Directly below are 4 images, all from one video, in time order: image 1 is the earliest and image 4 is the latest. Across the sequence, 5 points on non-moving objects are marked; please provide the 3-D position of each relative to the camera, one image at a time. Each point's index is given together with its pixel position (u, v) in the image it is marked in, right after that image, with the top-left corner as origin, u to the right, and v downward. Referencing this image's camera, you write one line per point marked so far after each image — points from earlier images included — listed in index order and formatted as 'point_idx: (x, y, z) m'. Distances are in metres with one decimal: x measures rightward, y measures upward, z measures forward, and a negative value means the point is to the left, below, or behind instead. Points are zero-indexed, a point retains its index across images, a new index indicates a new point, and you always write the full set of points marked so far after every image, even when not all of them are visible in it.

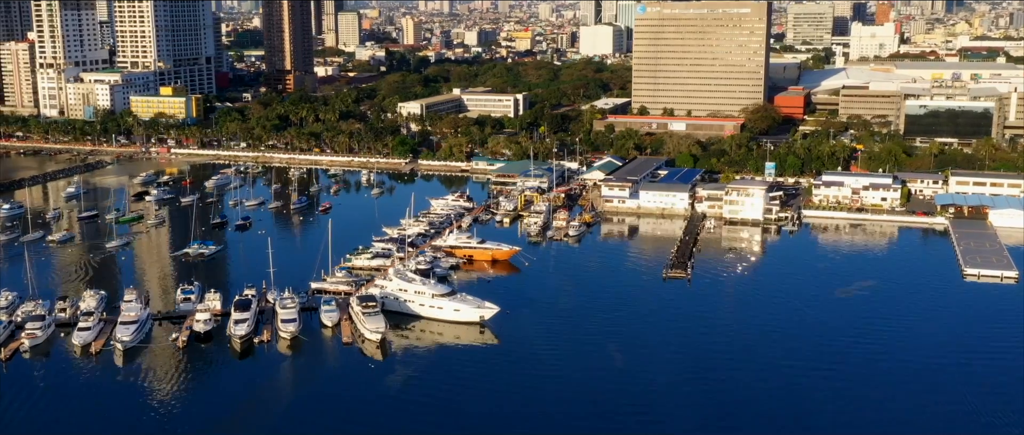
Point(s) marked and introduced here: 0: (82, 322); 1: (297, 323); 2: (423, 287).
0: (-6.6, -1.6, +15.2) m
1: (-3.4, -1.6, +15.4) m
2: (-1.6, -1.1, +16.3) m
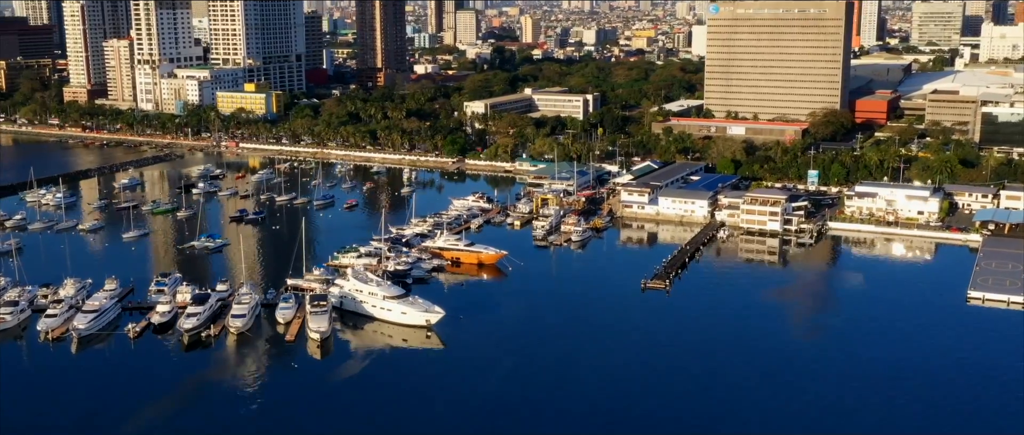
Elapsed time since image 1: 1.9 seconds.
0: (-7.4, -1.5, +15.9) m
1: (-4.3, -1.6, +15.7) m
2: (-2.3, -1.2, +16.3) m
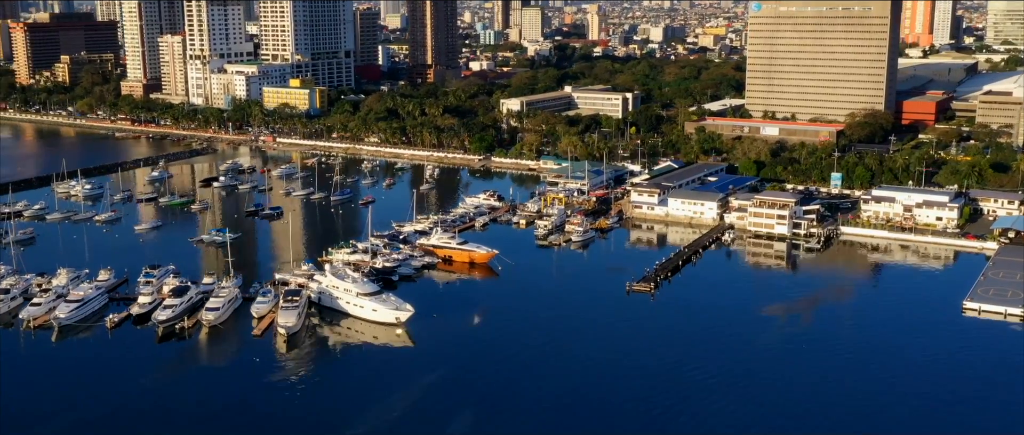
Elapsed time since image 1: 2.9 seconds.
0: (-7.8, -1.3, +16.4) m
1: (-4.7, -1.5, +15.9) m
2: (-2.7, -1.1, +16.3) m
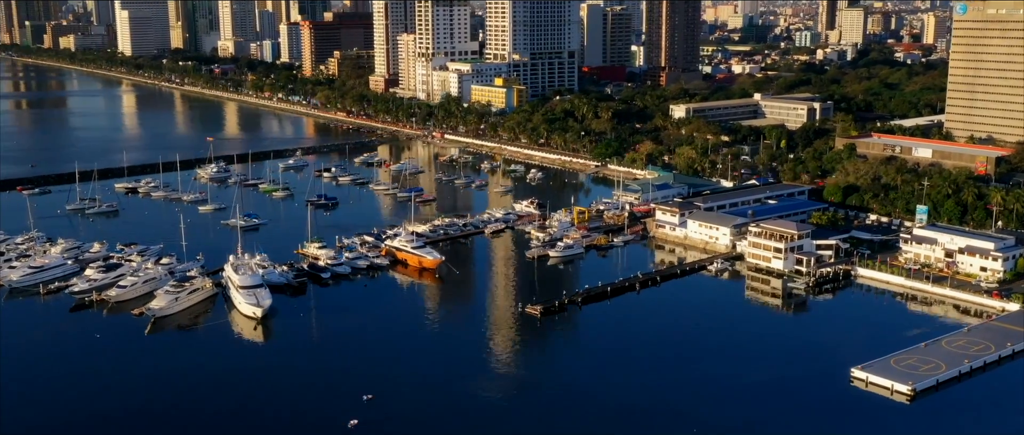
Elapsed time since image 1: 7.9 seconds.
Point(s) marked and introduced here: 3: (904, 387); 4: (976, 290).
0: (-9.5, -0.9, +19.0) m
1: (-6.8, -1.3, +17.4) m
2: (-4.7, -1.0, +17.1) m
3: (+5.2, -2.2, +13.1) m
4: (+8.2, -1.3, +17.3) m
